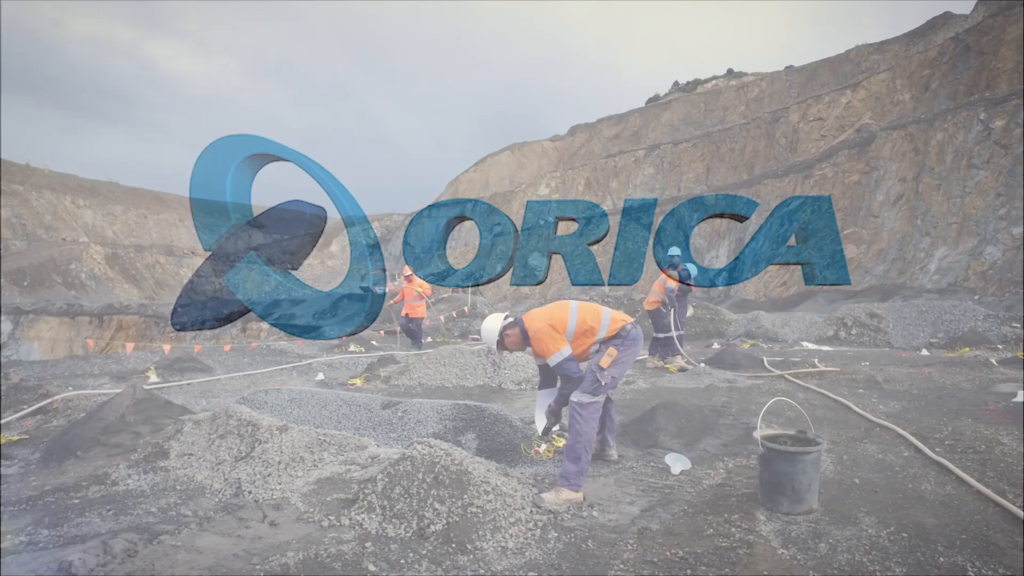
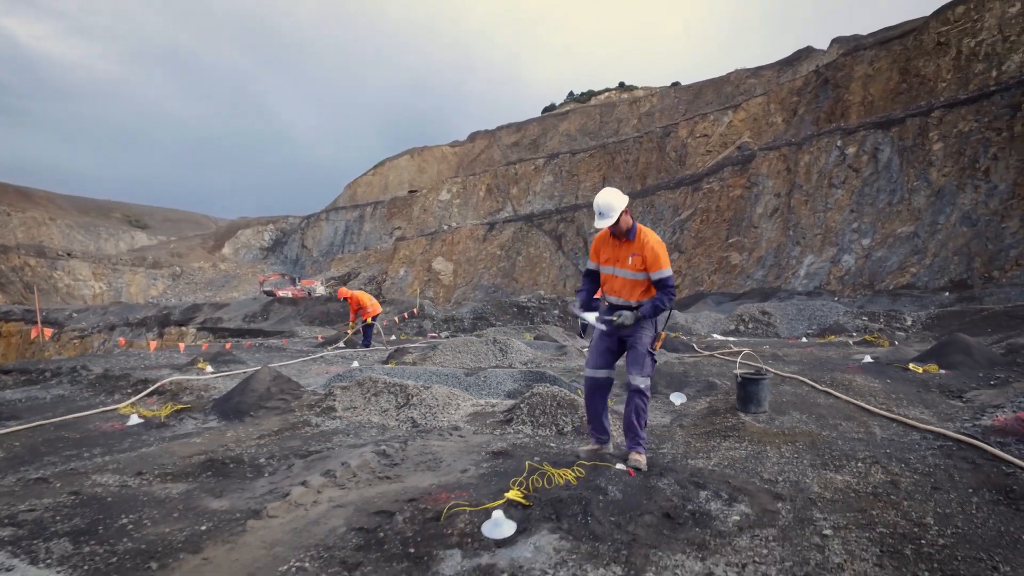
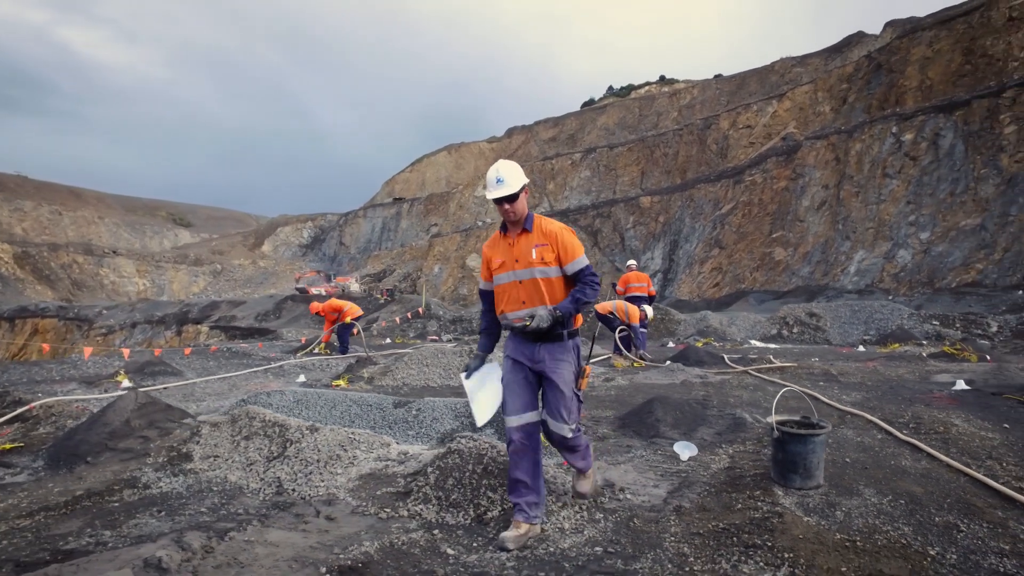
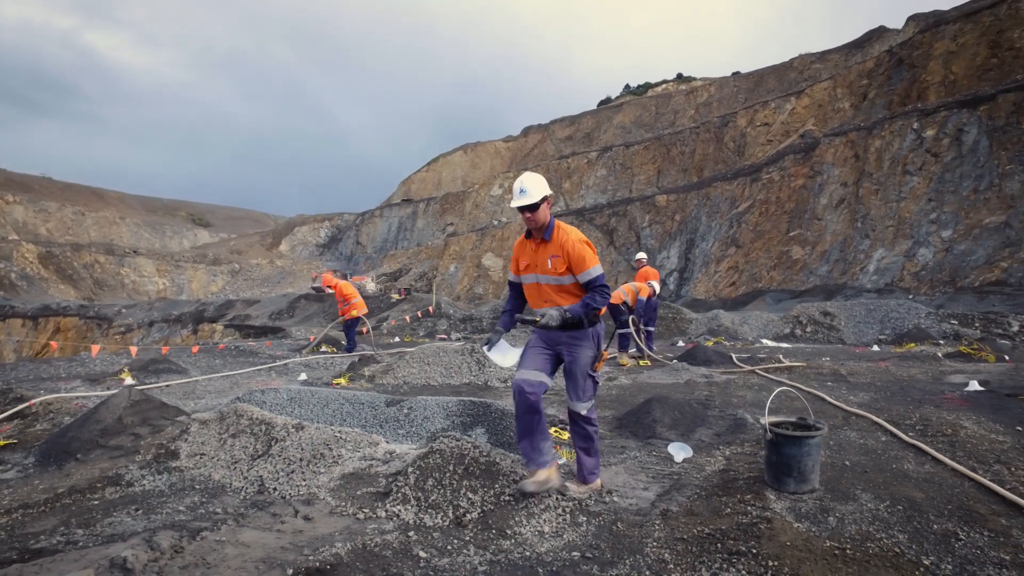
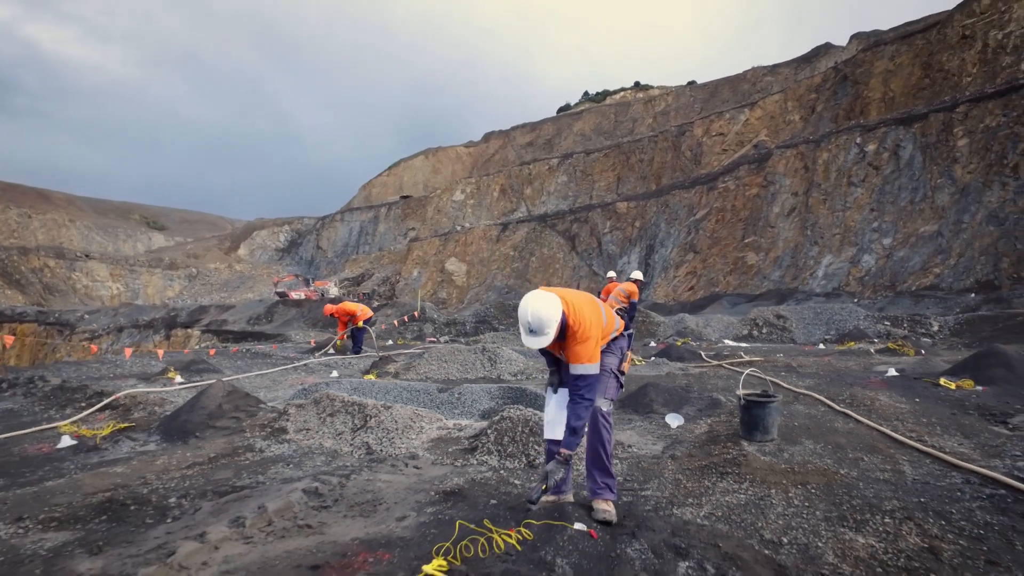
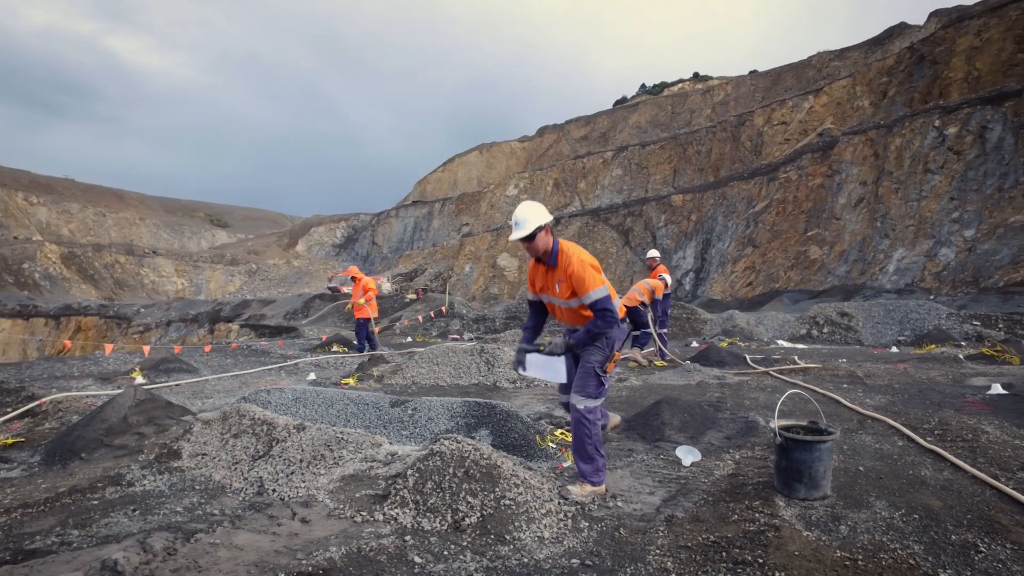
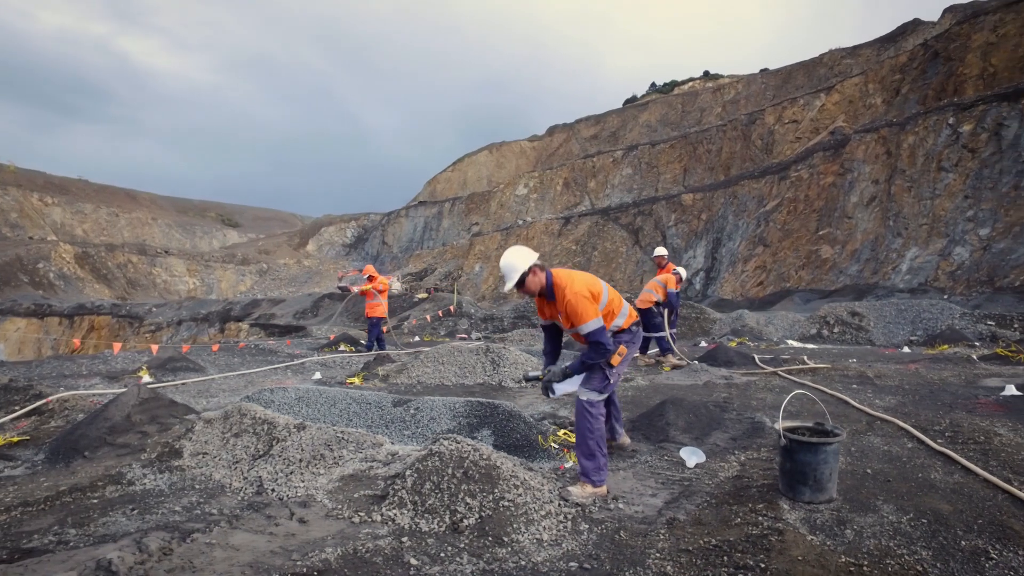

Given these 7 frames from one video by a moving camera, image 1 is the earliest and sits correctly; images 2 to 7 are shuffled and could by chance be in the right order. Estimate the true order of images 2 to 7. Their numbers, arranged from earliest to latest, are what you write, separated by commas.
7, 6, 4, 3, 5, 2
